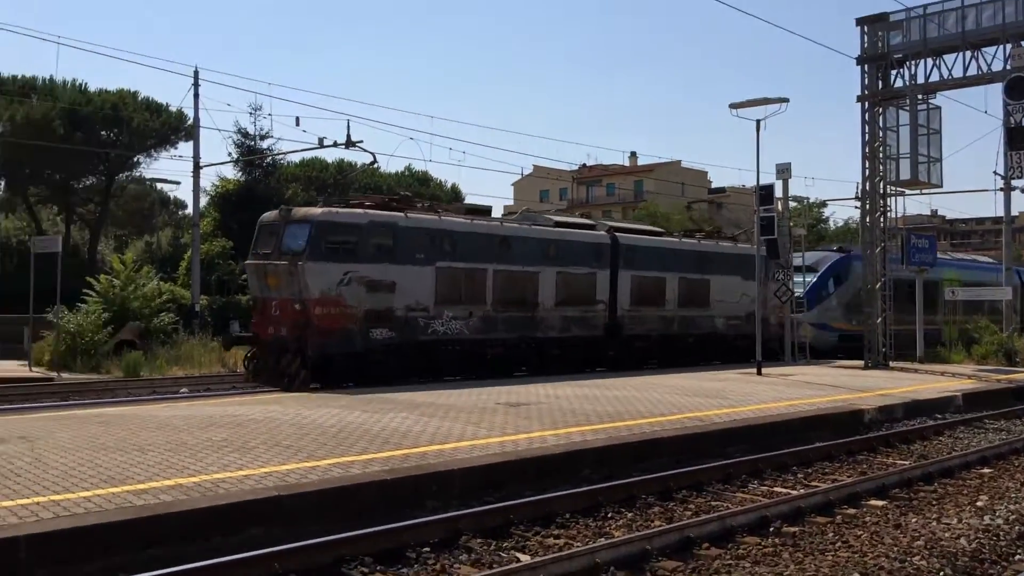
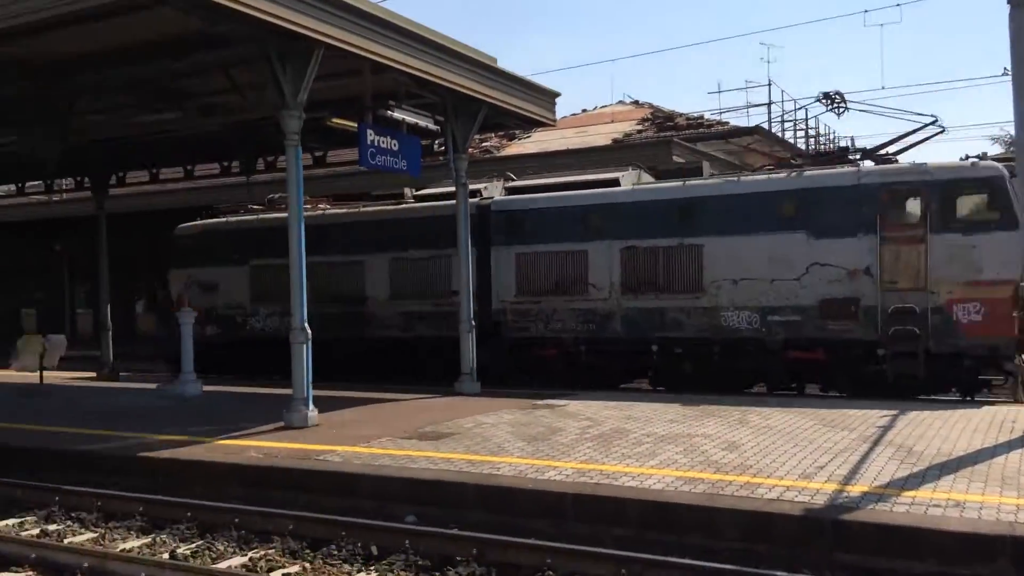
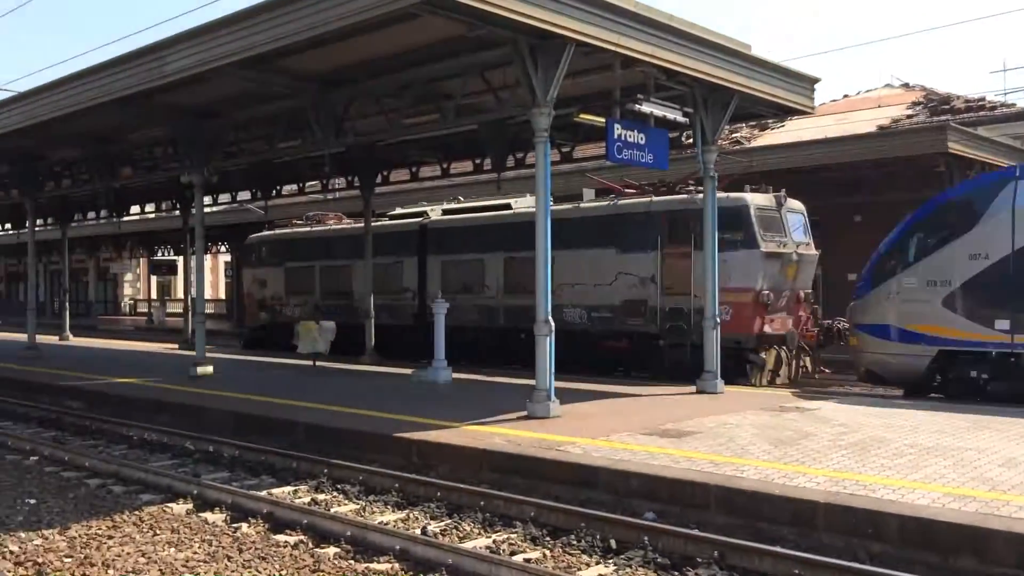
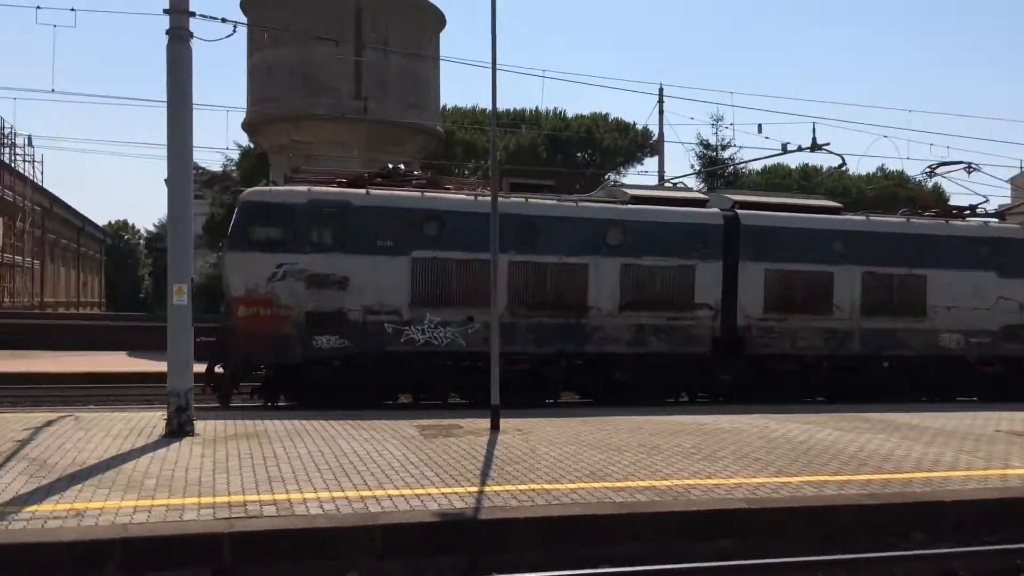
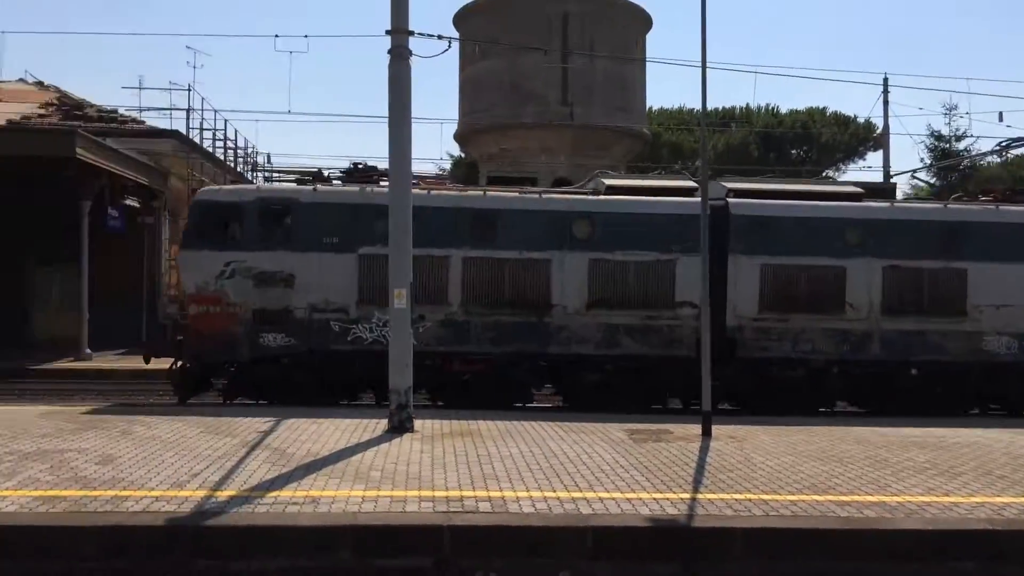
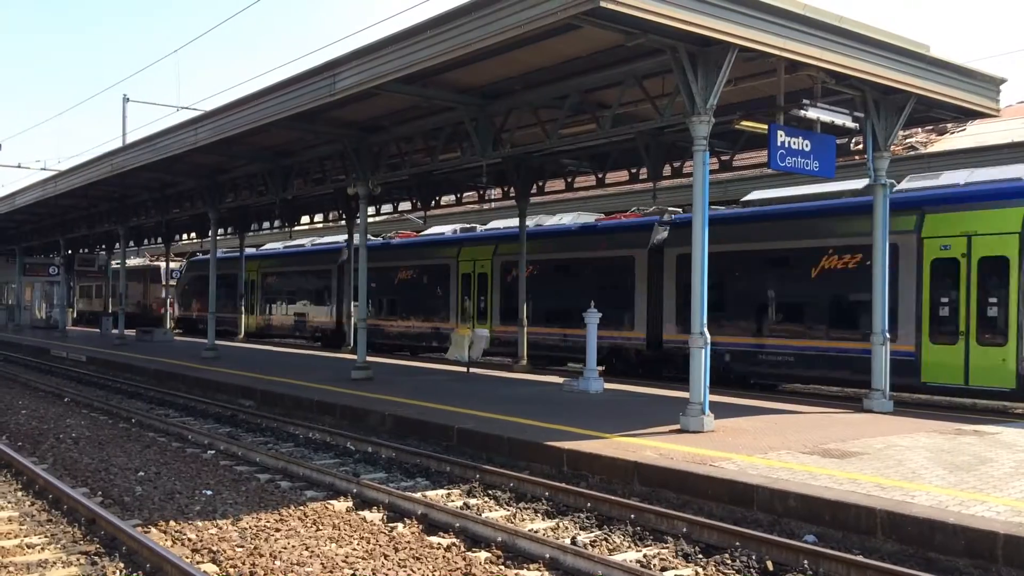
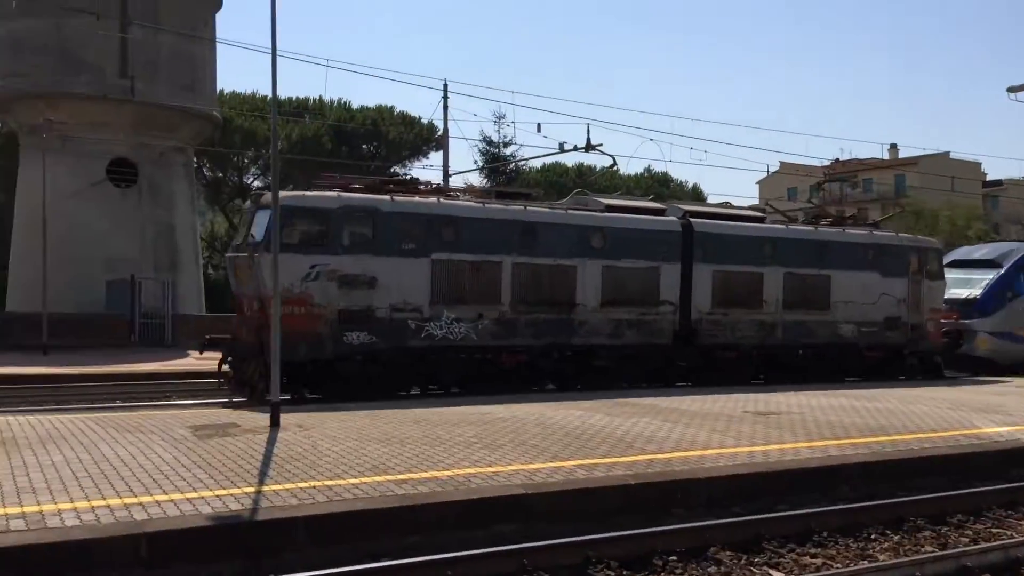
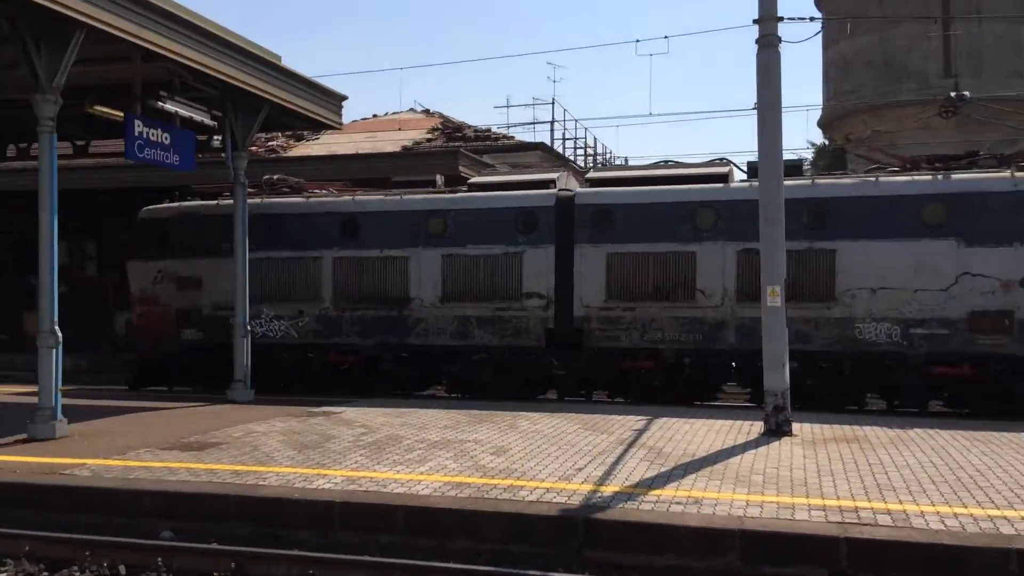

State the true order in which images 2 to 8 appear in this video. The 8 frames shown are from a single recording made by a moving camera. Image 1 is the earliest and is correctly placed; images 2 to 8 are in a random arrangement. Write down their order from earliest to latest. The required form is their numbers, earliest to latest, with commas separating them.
7, 4, 5, 8, 2, 3, 6
